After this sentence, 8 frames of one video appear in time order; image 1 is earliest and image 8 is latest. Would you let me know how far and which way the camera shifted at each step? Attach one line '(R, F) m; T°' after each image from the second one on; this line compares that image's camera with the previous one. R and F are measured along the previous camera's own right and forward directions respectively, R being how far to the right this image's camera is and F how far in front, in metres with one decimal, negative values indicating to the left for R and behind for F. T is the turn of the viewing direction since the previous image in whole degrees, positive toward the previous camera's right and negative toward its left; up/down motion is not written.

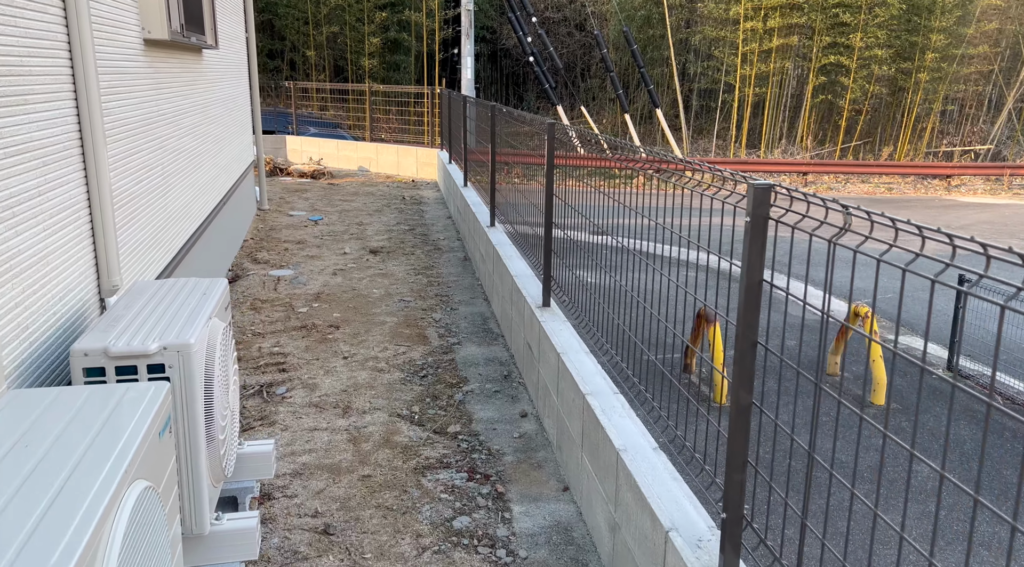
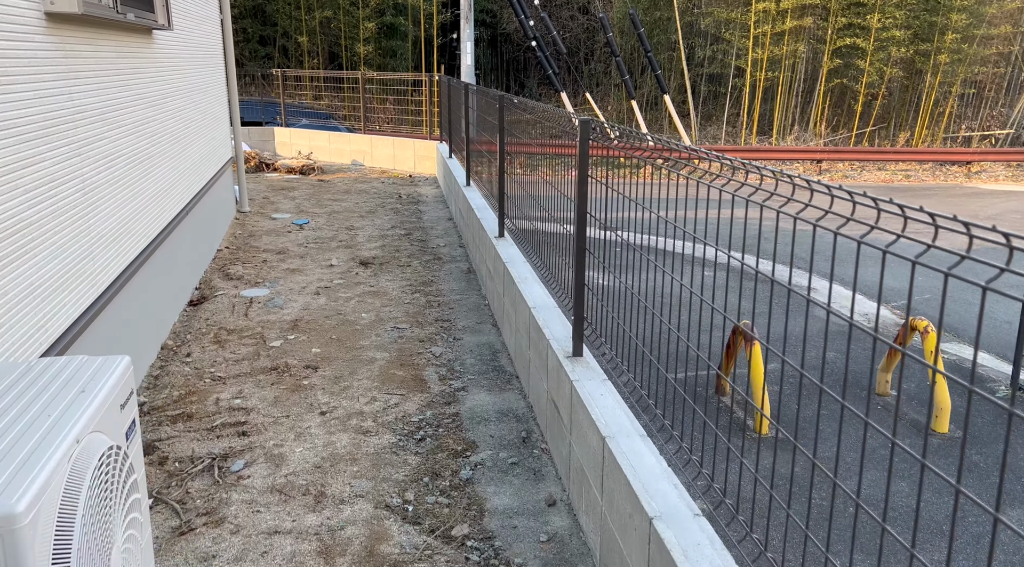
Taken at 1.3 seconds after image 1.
(-0.1, +0.9) m; 0°
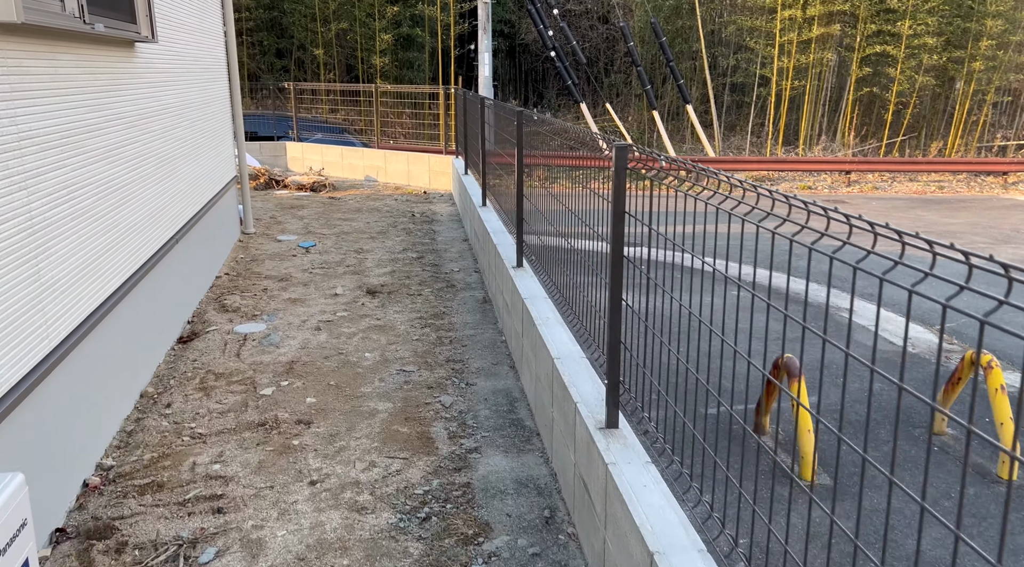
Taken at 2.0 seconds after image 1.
(0.0, +0.5) m; -1°
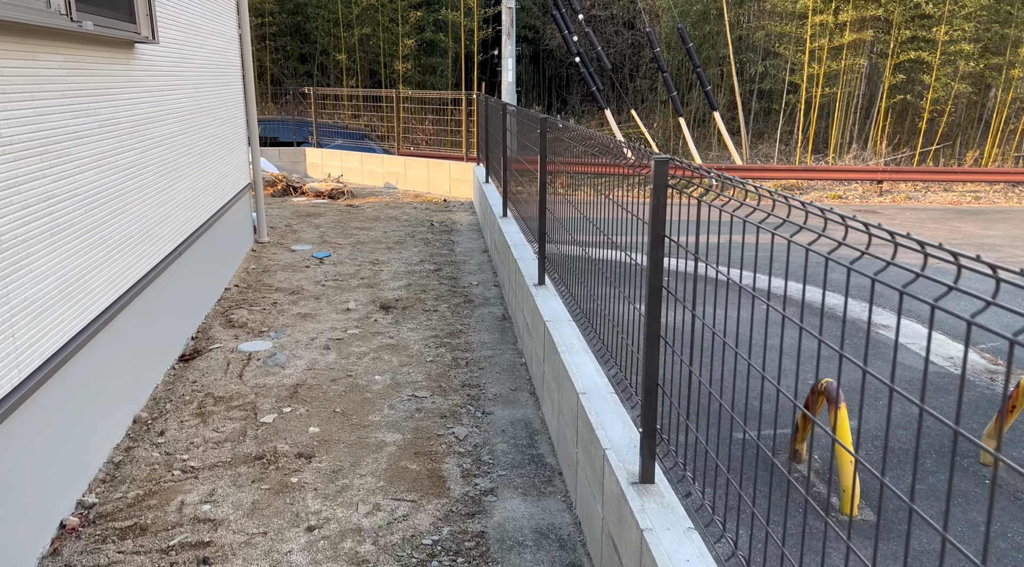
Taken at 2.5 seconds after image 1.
(0.0, +0.3) m; -2°
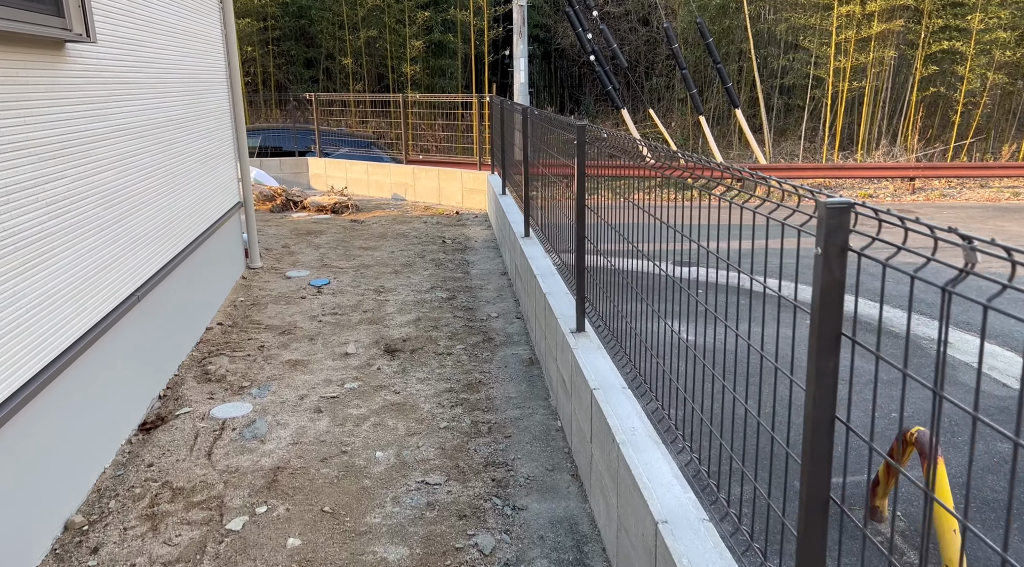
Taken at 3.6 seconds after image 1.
(-0.1, +0.8) m; -1°
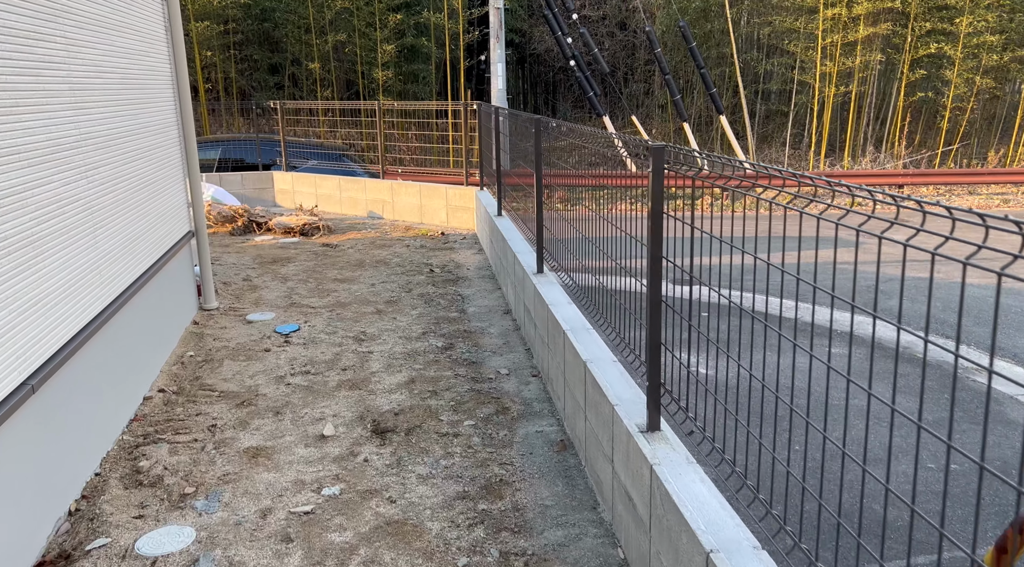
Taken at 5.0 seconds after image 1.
(-0.2, +1.0) m; +2°
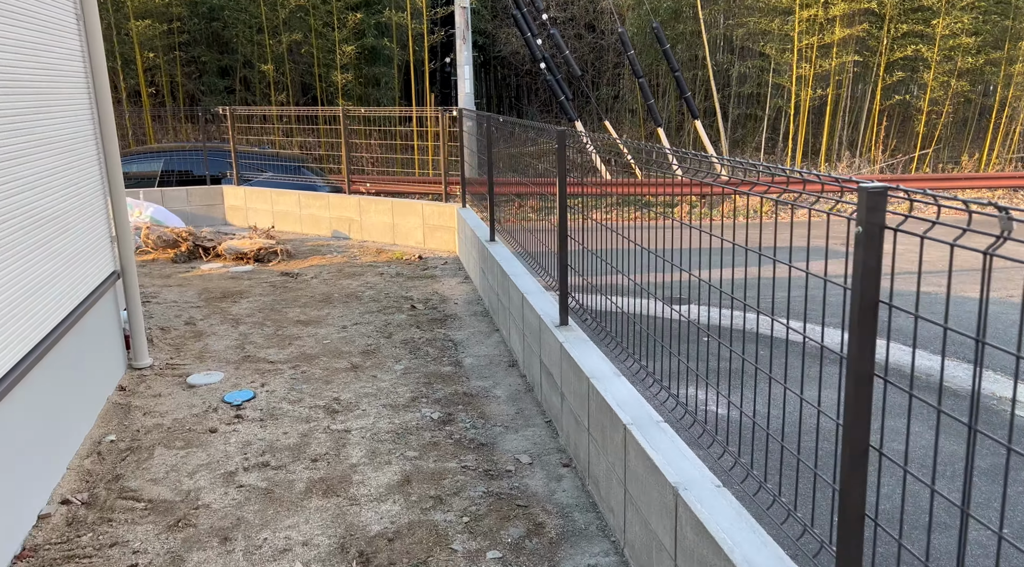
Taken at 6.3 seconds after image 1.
(-0.3, +1.0) m; +3°
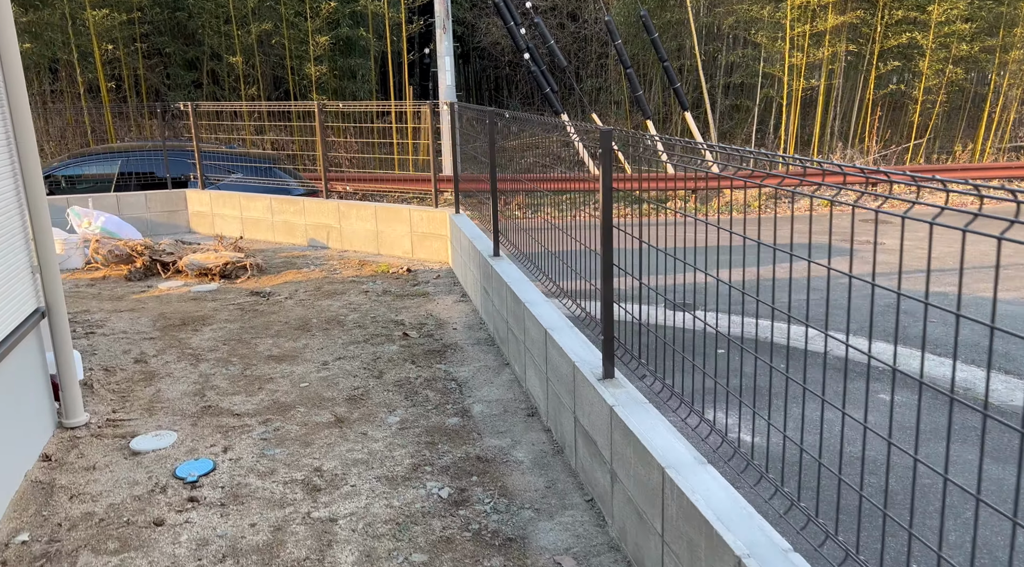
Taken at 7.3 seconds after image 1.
(-0.2, +0.8) m; +2°
